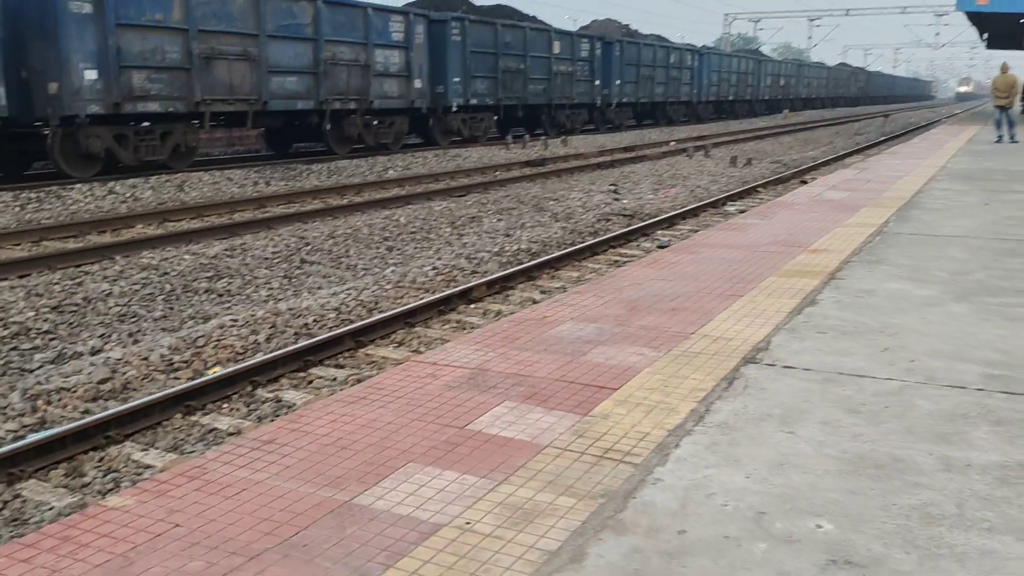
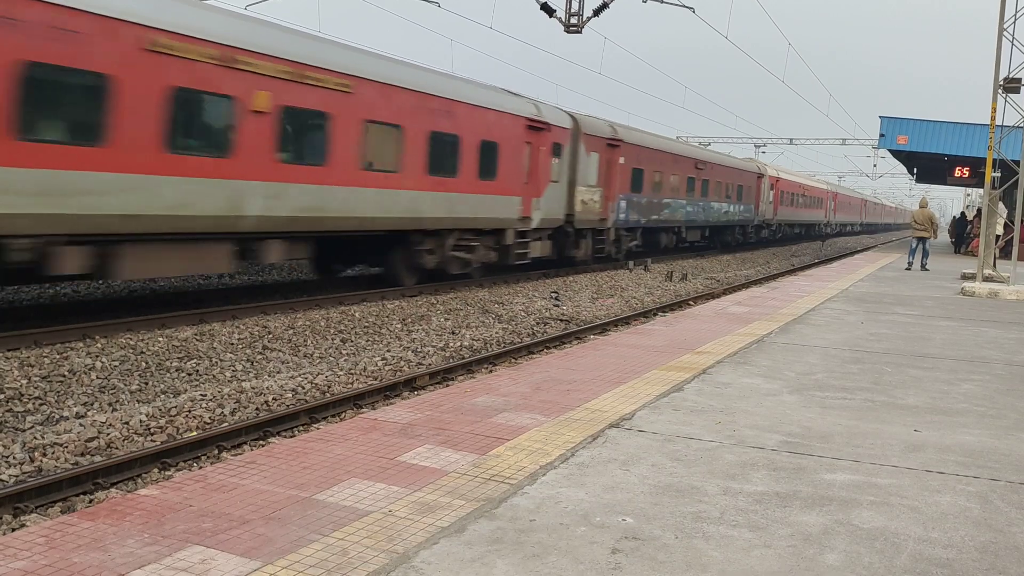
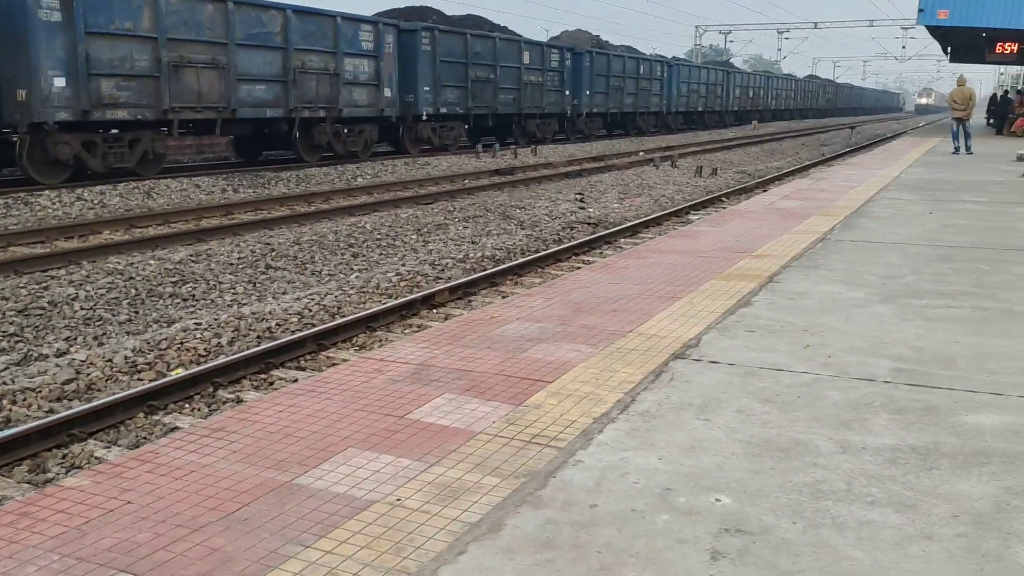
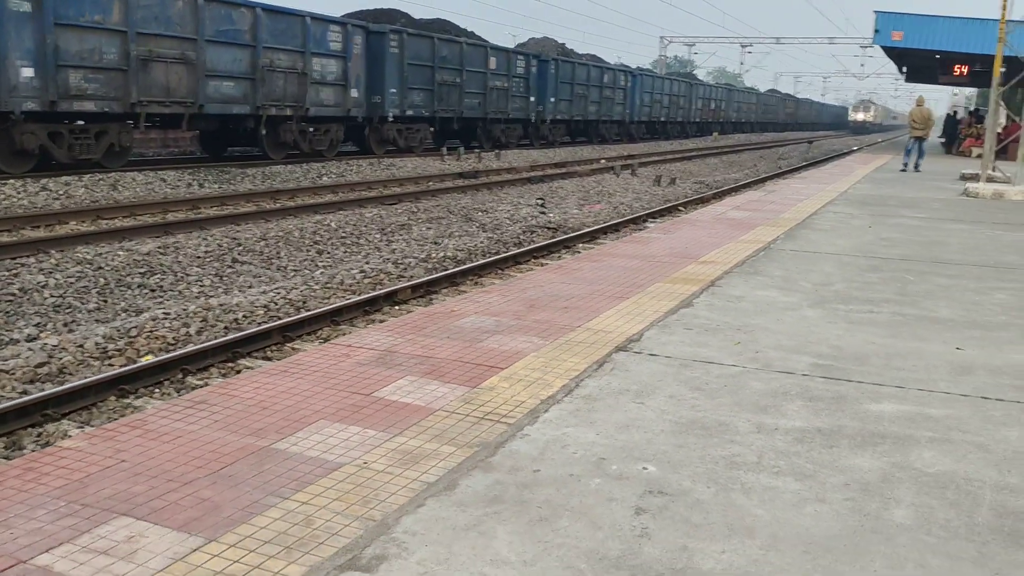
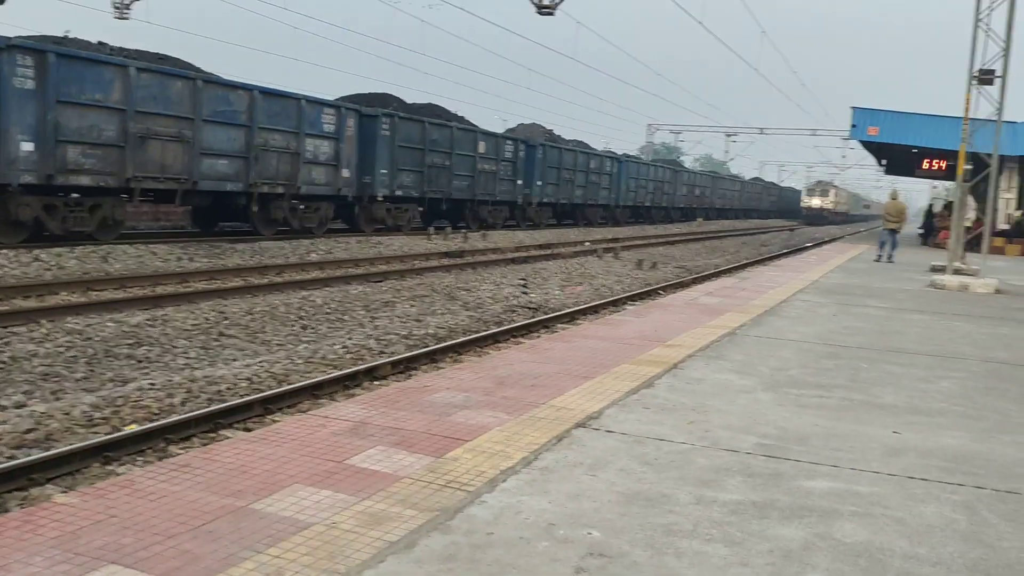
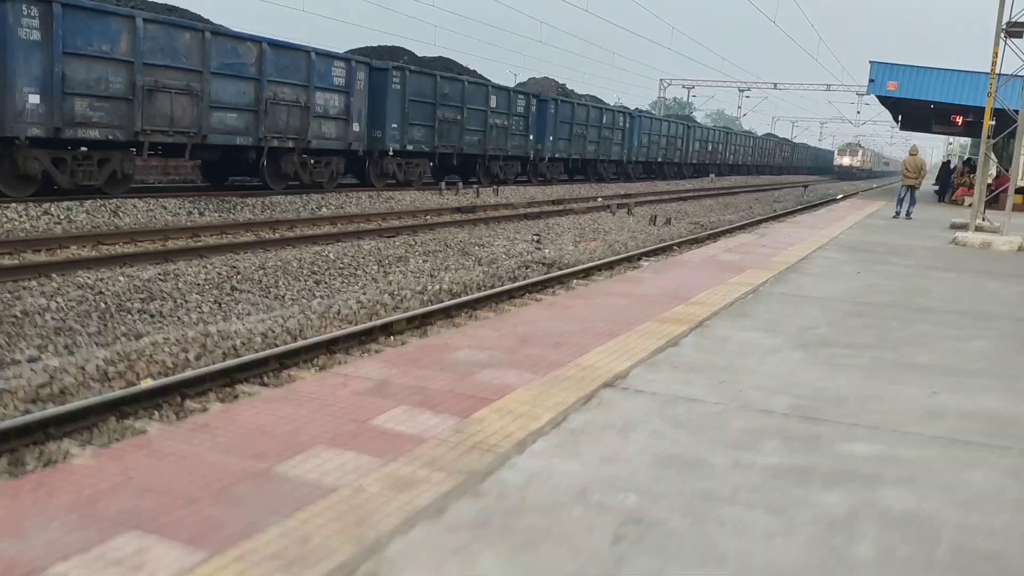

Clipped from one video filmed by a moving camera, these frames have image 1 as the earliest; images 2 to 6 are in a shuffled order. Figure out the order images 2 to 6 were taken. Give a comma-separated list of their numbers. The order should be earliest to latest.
3, 4, 6, 5, 2
